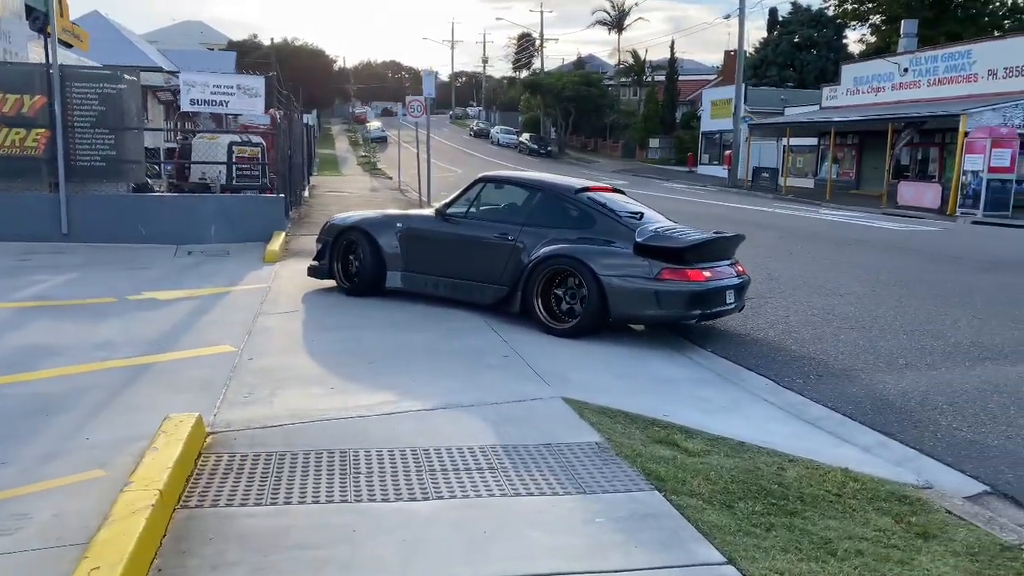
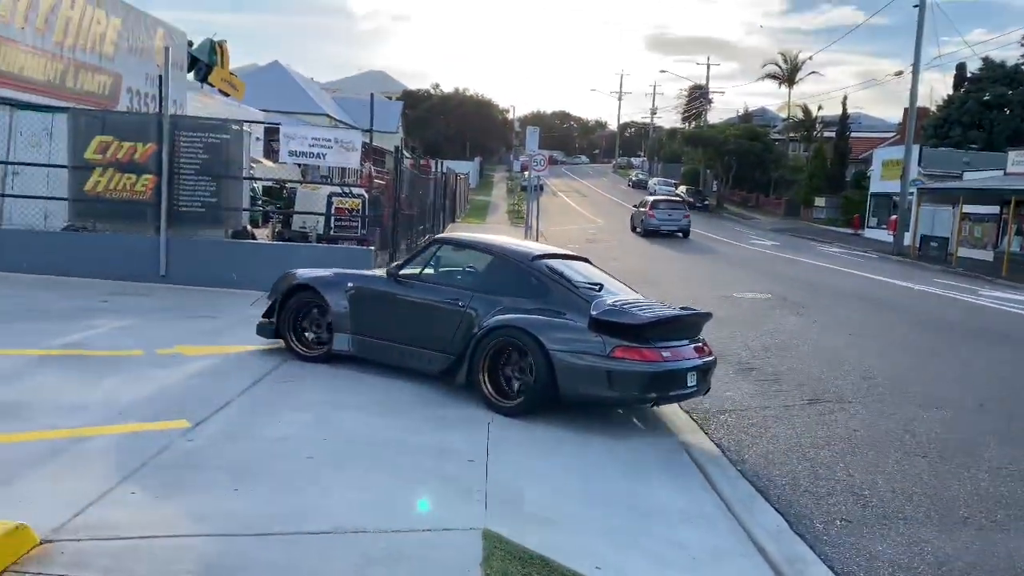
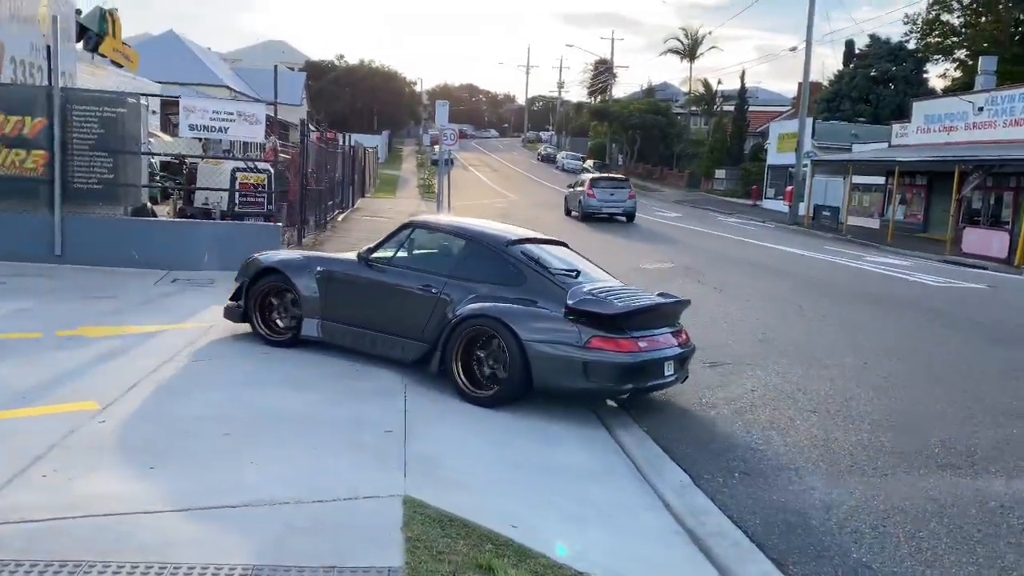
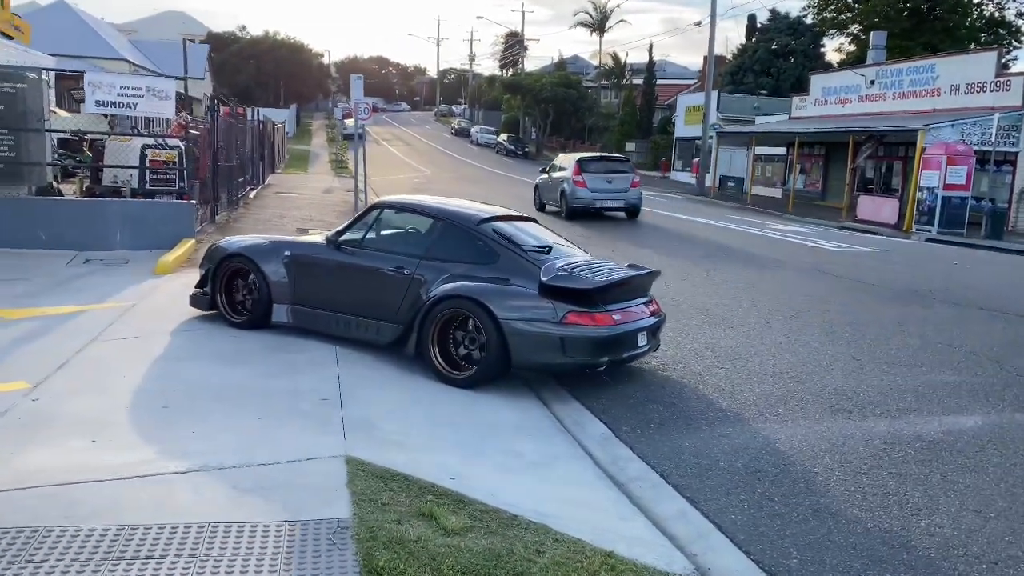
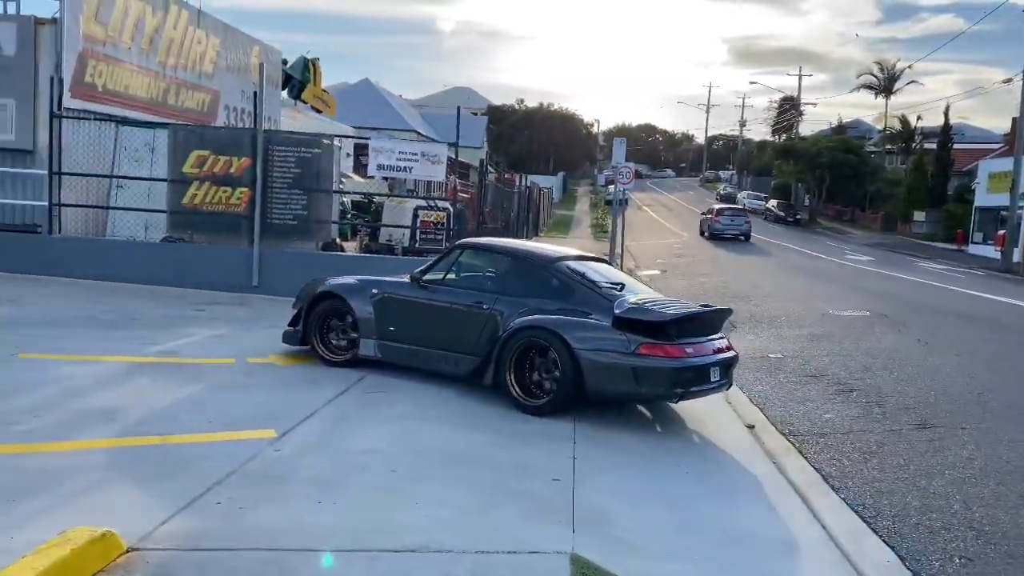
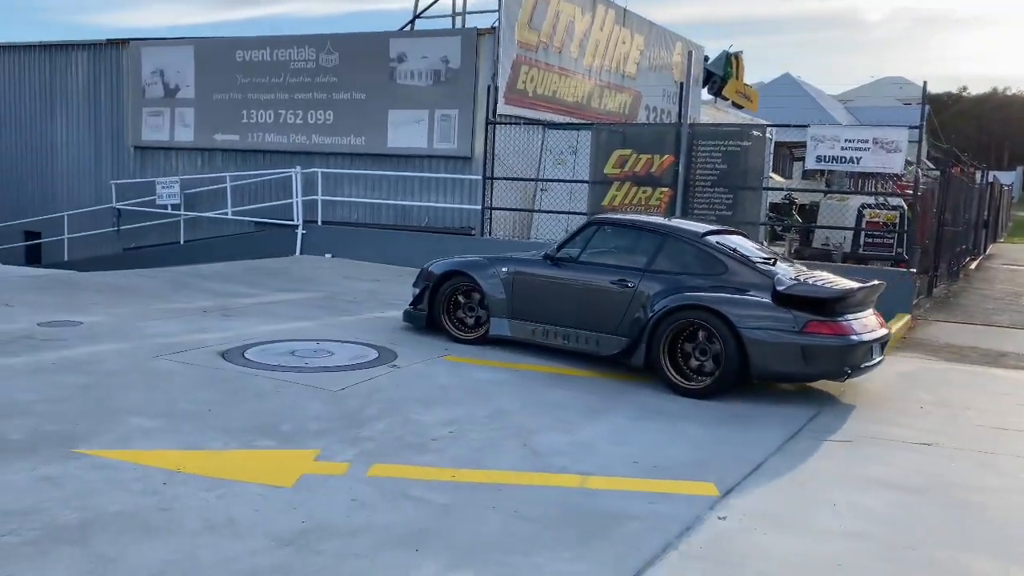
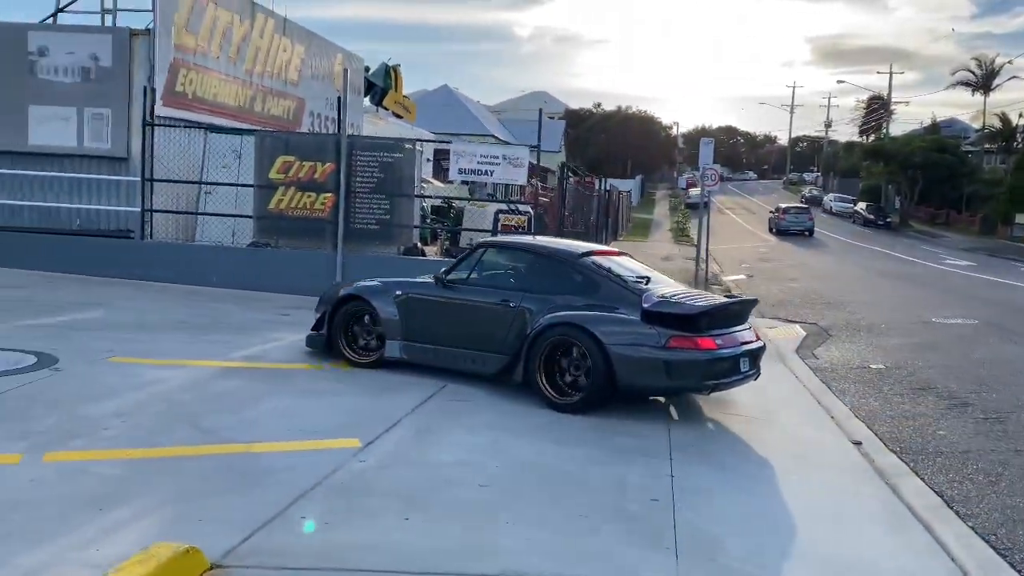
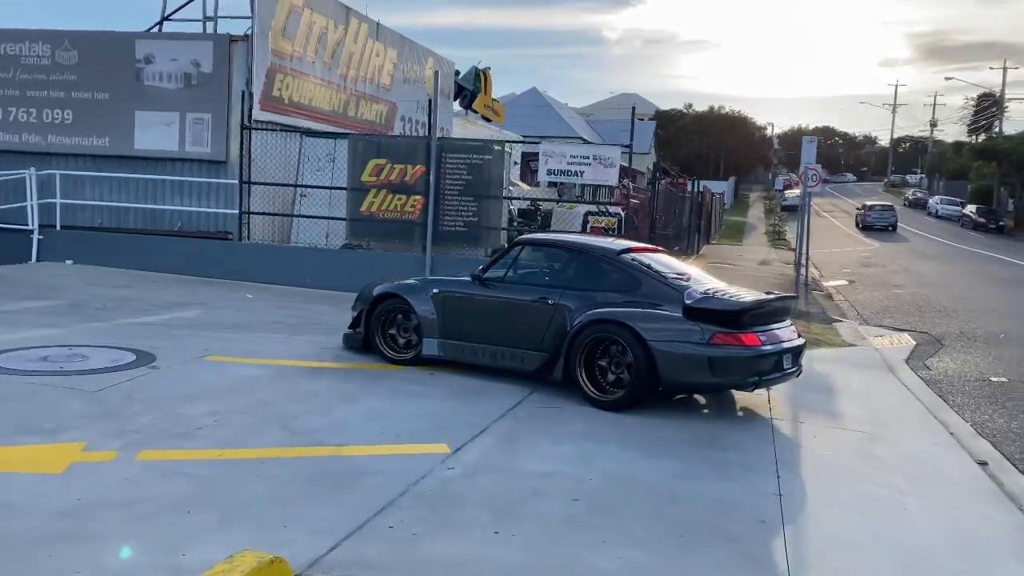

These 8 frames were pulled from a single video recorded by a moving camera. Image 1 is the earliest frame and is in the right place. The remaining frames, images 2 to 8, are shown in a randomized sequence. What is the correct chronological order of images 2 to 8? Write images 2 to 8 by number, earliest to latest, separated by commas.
4, 3, 2, 5, 7, 8, 6
